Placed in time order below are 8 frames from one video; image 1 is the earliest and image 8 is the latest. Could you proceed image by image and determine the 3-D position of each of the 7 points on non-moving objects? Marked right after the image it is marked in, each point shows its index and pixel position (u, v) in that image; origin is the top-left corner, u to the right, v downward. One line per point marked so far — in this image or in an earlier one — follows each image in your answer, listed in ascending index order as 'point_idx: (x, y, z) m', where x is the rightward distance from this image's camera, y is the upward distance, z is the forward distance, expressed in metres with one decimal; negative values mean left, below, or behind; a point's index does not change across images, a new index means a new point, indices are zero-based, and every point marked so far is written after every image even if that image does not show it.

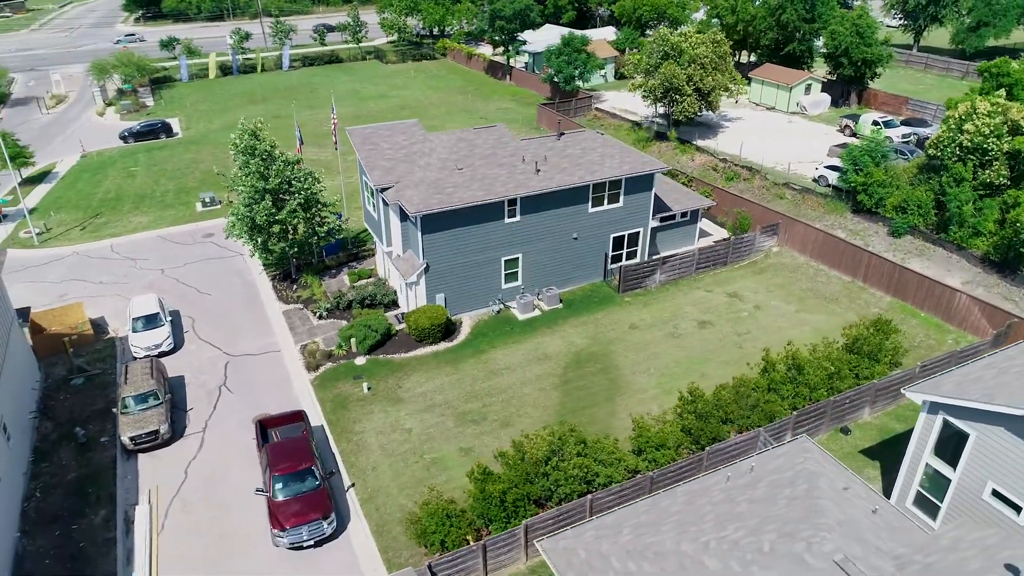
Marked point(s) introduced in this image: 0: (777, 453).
0: (+5.7, -3.5, +15.2) m
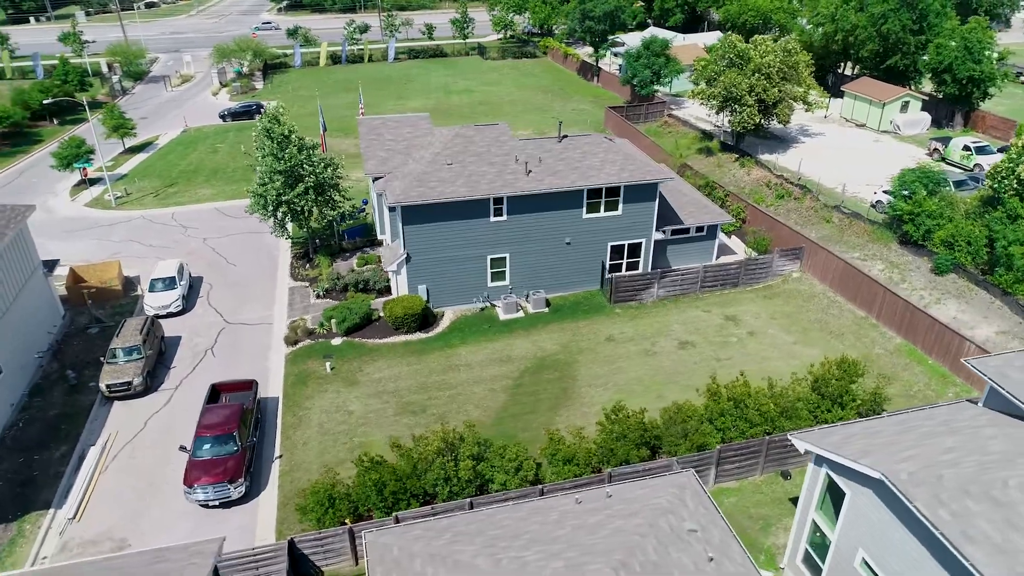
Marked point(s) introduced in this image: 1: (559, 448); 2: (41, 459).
0: (+2.8, -4.0, +14.4) m
1: (+1.2, -3.9, +17.9) m
2: (-13.0, -4.7, +19.8) m
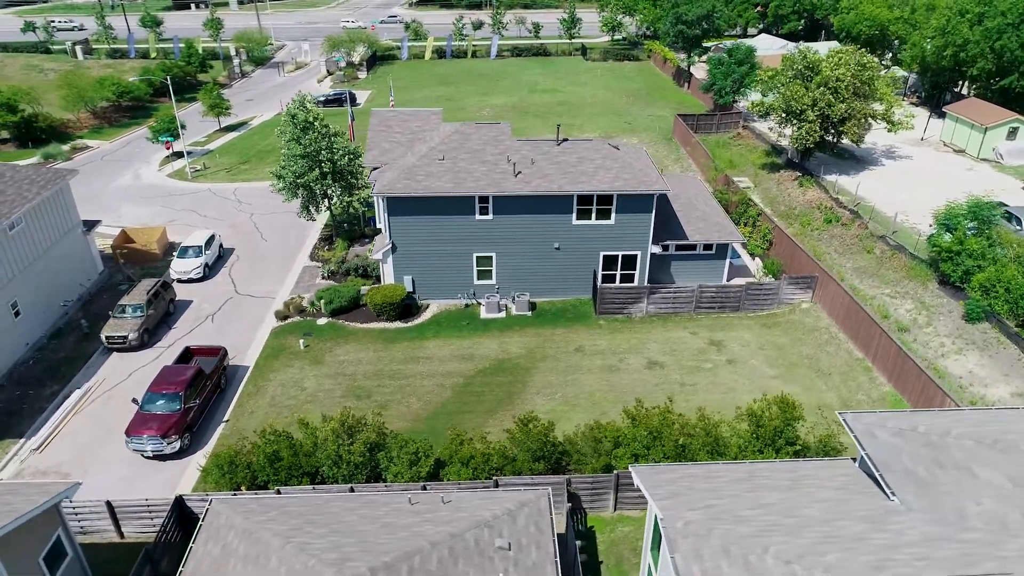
0: (-0.4, -4.1, +14.1) m
1: (-1.3, -3.9, +17.8) m
2: (-14.9, -3.3, +22.3) m
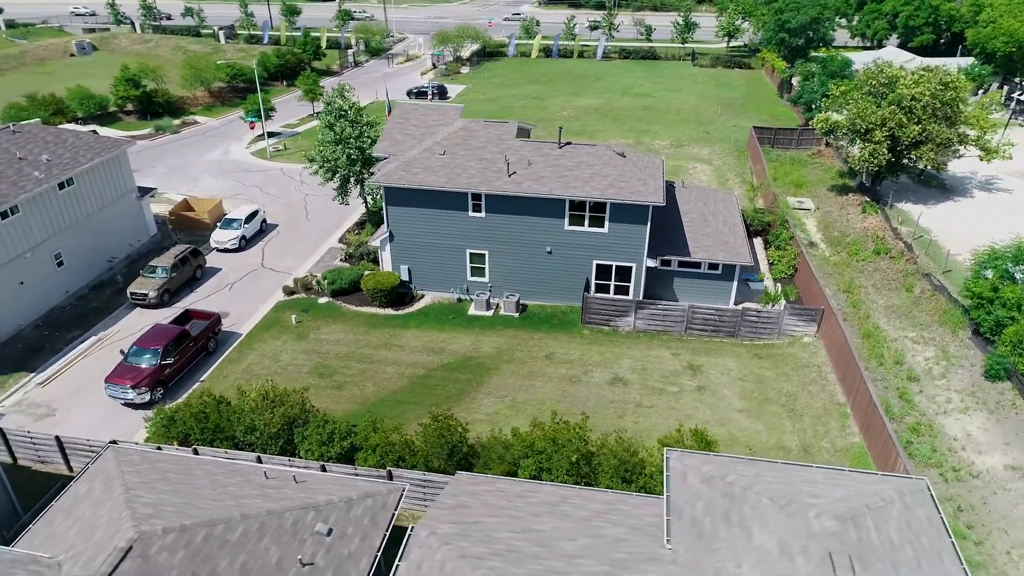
0: (-3.3, -3.9, +14.4) m
1: (-3.5, -3.7, +18.2) m
2: (-15.9, -1.7, +25.1) m
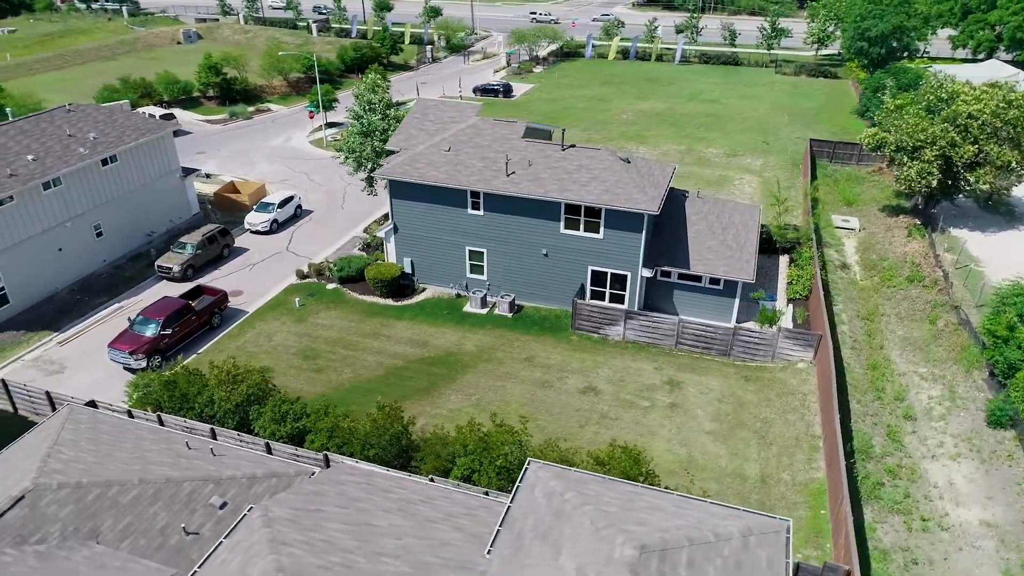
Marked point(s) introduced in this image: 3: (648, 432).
0: (-5.3, -3.6, +14.9) m
1: (-4.9, -3.4, +18.7) m
2: (-16.1, -0.5, +27.2) m
3: (+3.8, -4.0, +19.9) m
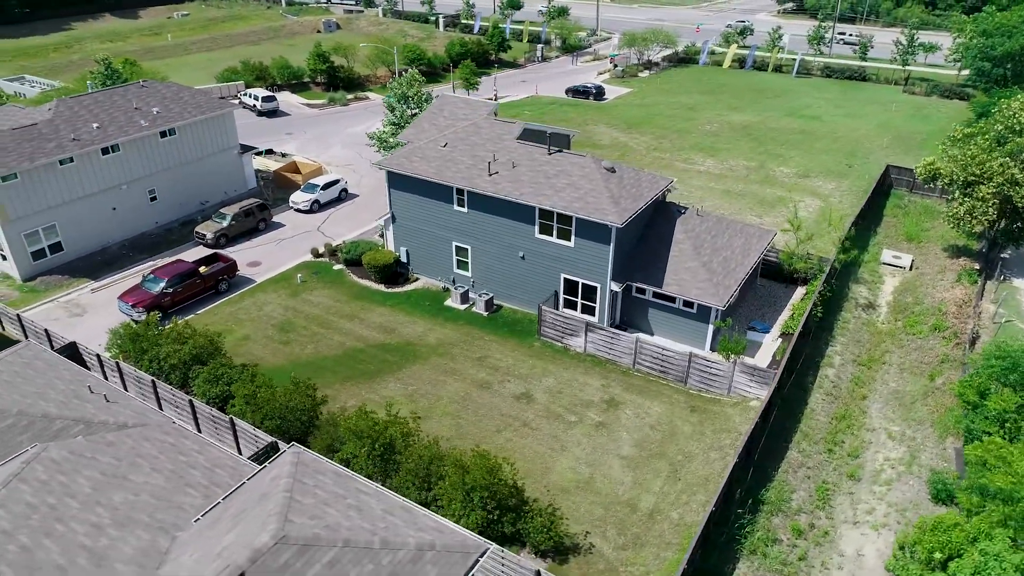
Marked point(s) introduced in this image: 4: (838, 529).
0: (-8.5, -2.8, +16.3) m
1: (-7.3, -2.7, +20.0) m
2: (-16.2, +1.3, +30.5) m
3: (+1.3, -4.4, +19.5) m
4: (+7.6, -5.6, +16.7) m
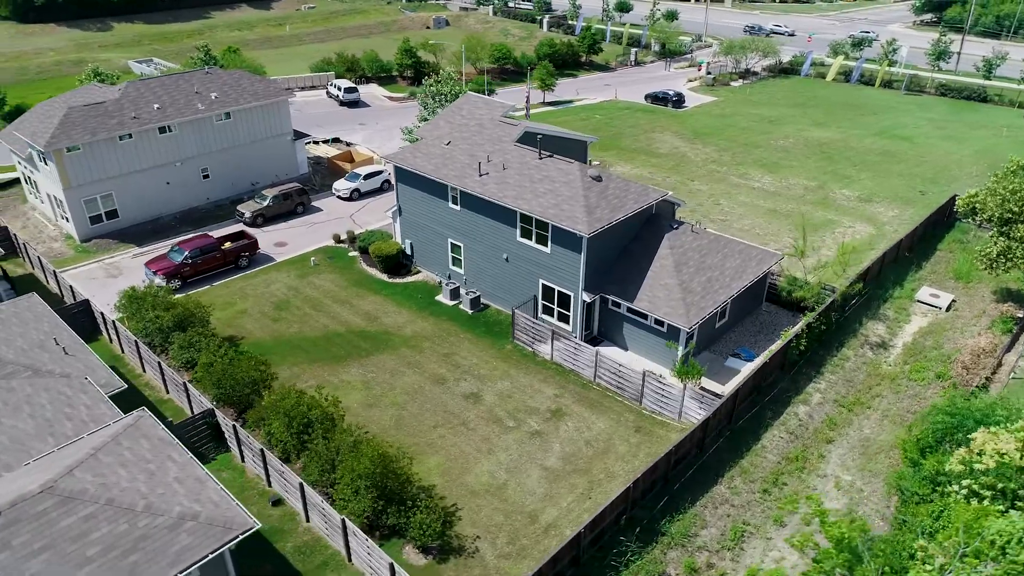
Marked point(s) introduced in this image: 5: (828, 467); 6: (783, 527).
0: (-10.6, -2.0, +18.0) m
1: (-8.9, -2.0, +21.5) m
2: (-15.5, +2.8, +33.2) m
3: (-0.7, -4.4, +19.6) m
4: (+5.0, -6.3, +15.8) m
5: (+8.4, -4.7, +19.0) m
6: (+6.5, -5.7, +17.1) m
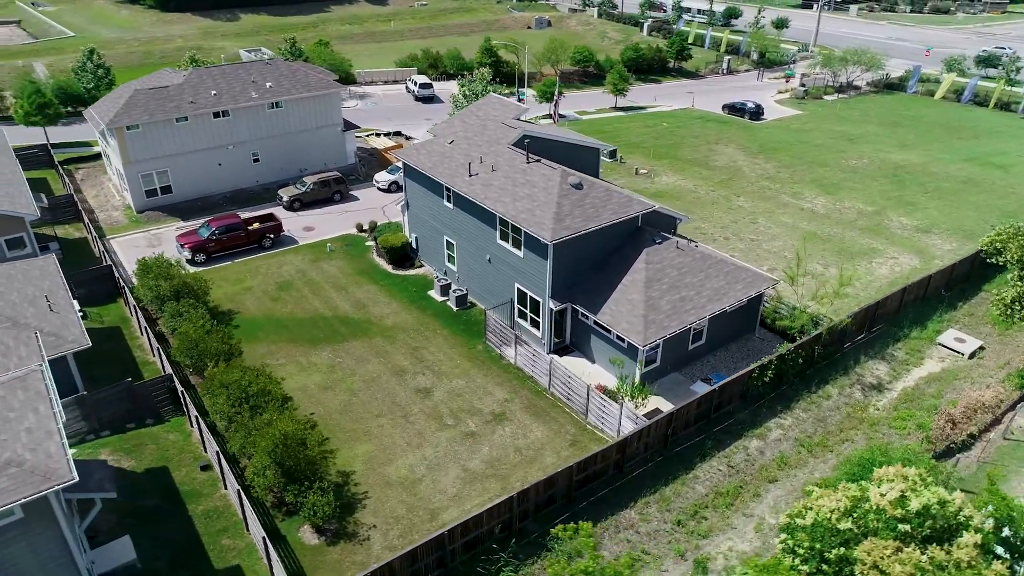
0: (-12.5, -1.0, +20.0) m
1: (-10.2, -1.2, +23.1) m
2: (-14.4, +4.0, +35.7) m
3: (-2.6, -4.4, +19.9) m
4: (+2.1, -6.7, +15.3) m
5: (+6.2, -5.5, +17.9) m
6: (+3.9, -6.2, +16.3) m
